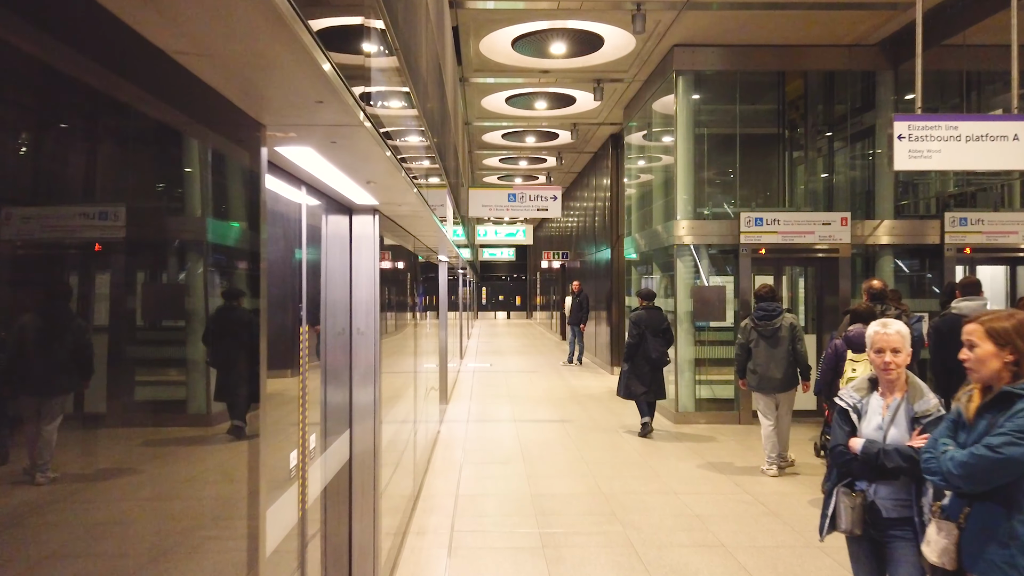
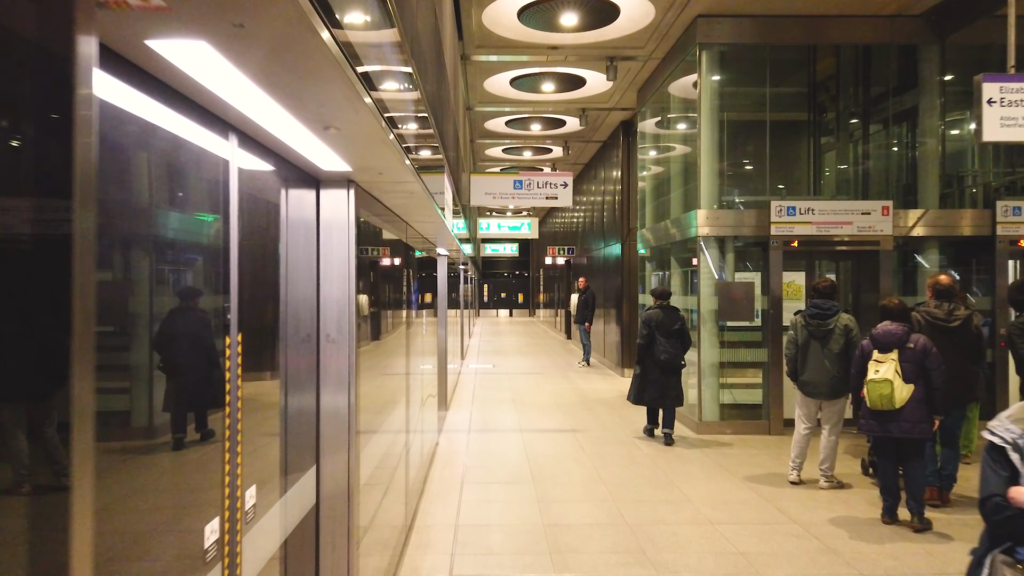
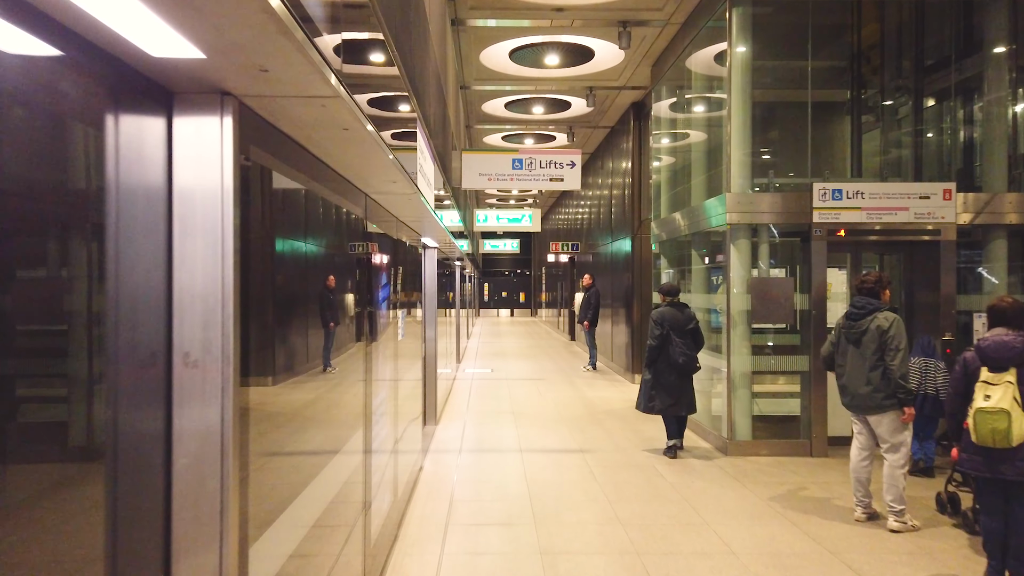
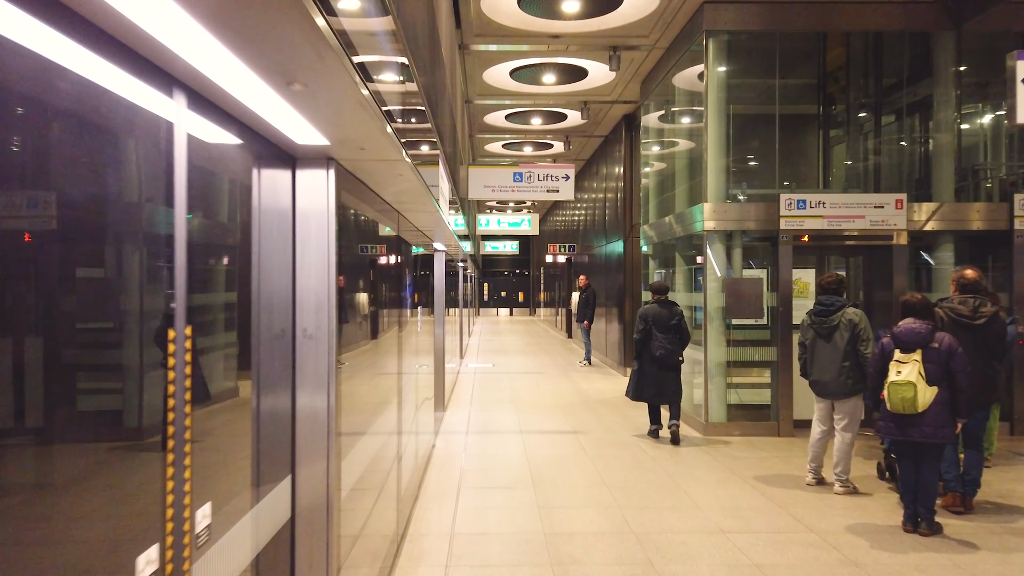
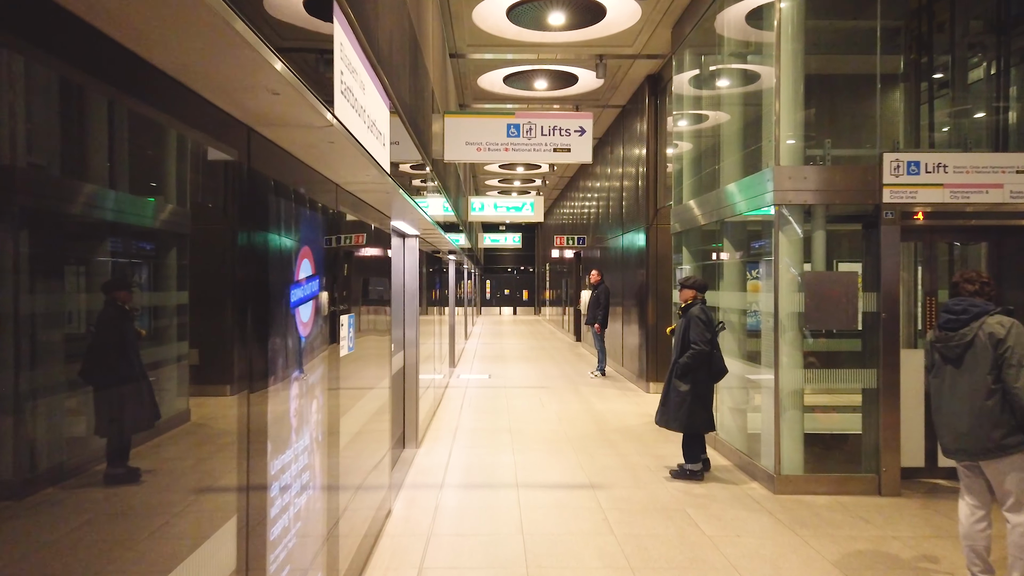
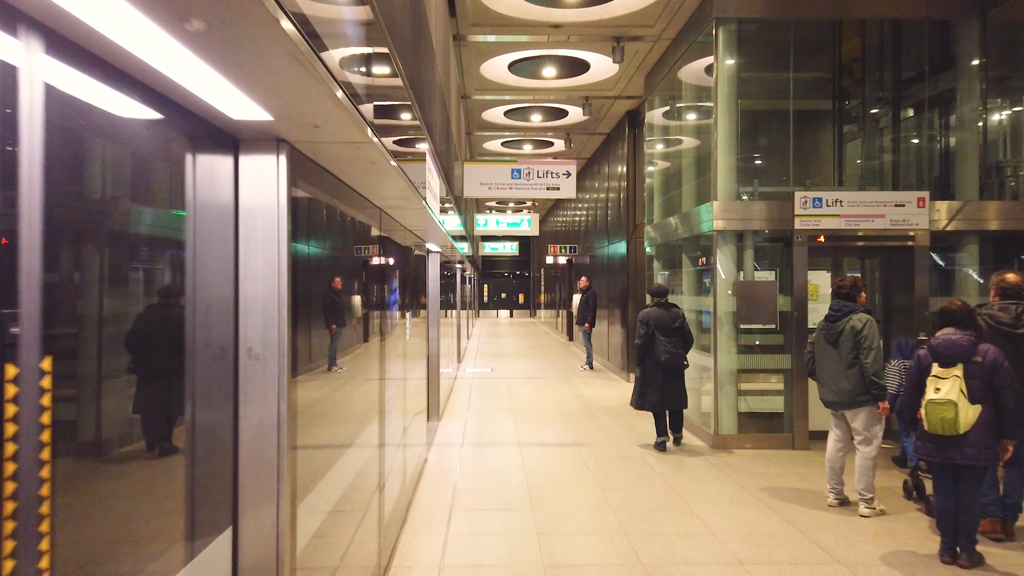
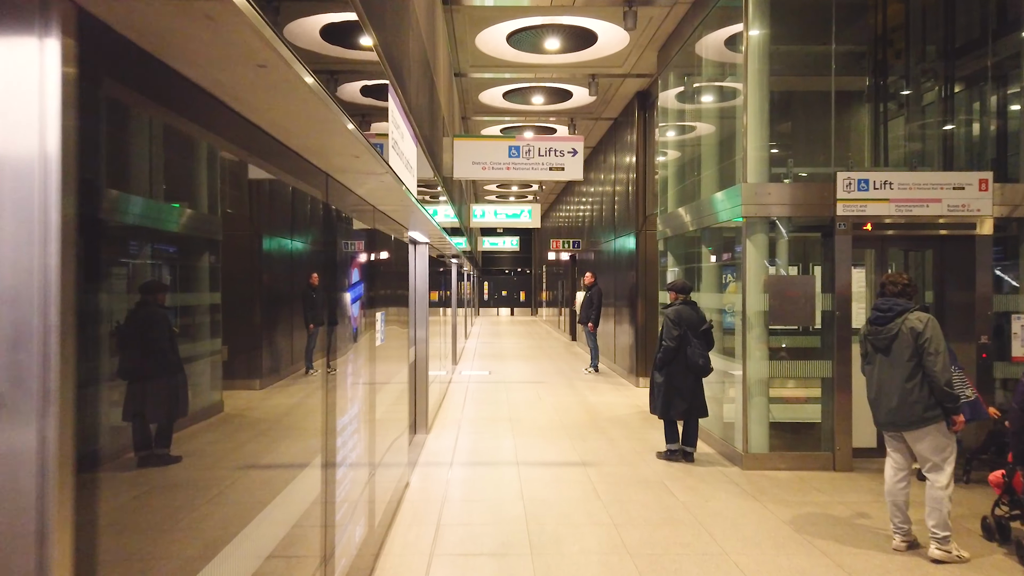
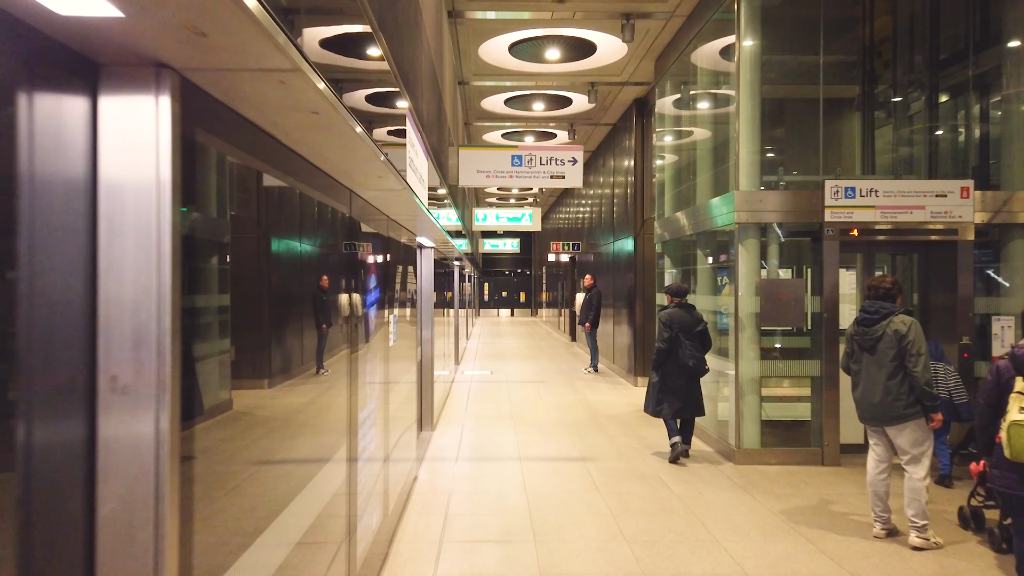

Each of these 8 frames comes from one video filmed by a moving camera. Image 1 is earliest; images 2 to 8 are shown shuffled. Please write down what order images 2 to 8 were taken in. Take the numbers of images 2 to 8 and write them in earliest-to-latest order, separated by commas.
2, 4, 6, 3, 8, 7, 5
